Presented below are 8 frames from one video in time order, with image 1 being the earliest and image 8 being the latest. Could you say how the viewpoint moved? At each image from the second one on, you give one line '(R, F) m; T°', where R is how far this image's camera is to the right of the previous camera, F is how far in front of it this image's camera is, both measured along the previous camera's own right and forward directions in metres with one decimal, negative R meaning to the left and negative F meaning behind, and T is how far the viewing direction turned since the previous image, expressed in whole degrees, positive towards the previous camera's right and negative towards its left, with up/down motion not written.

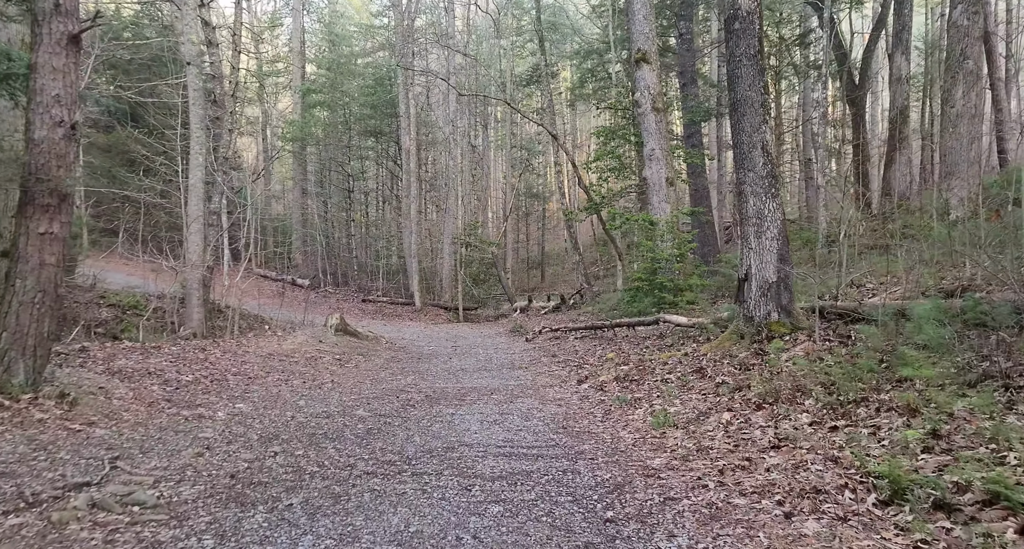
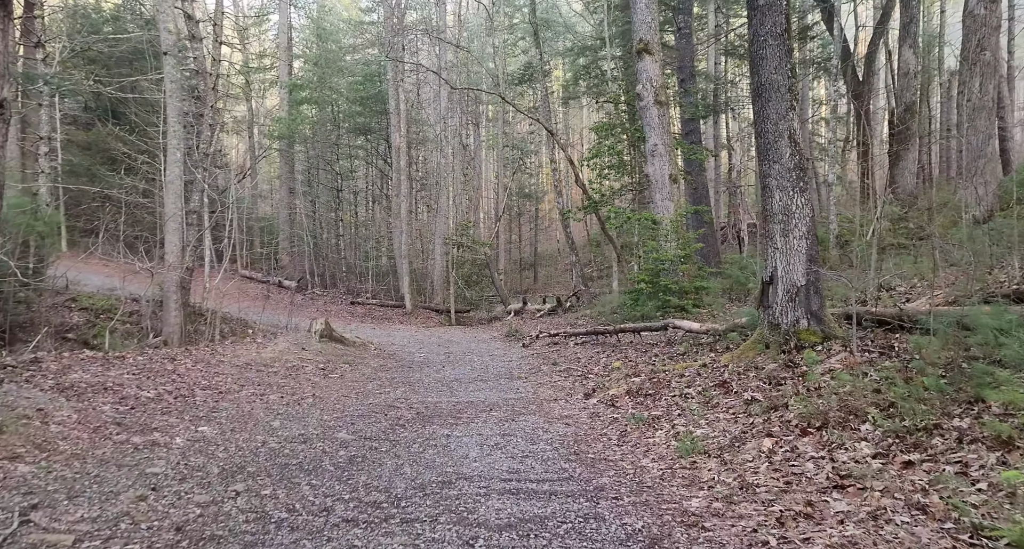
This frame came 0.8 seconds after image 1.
(-0.1, +0.7) m; +1°
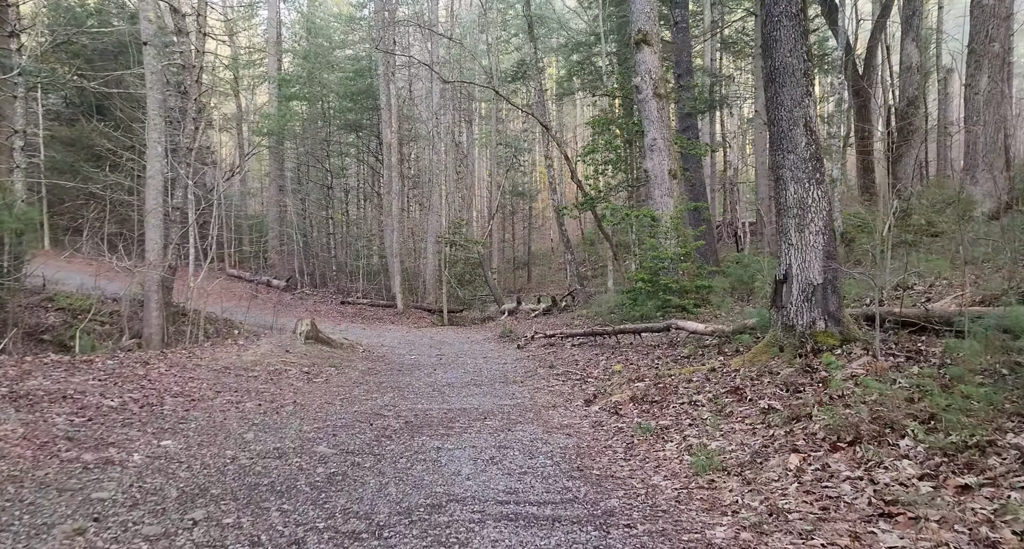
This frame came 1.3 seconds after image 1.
(0.0, +0.5) m; +1°
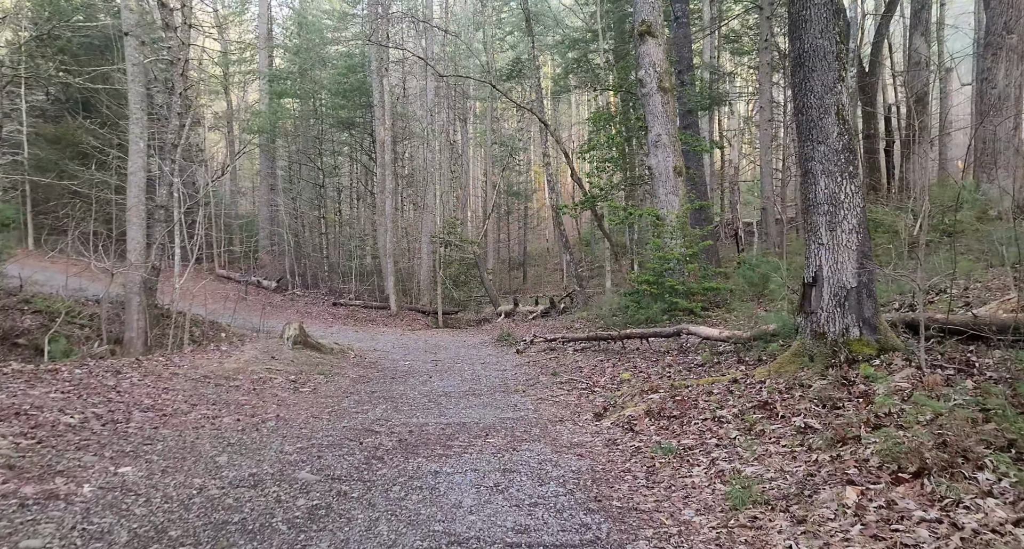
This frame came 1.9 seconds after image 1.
(-0.1, +0.6) m; +1°
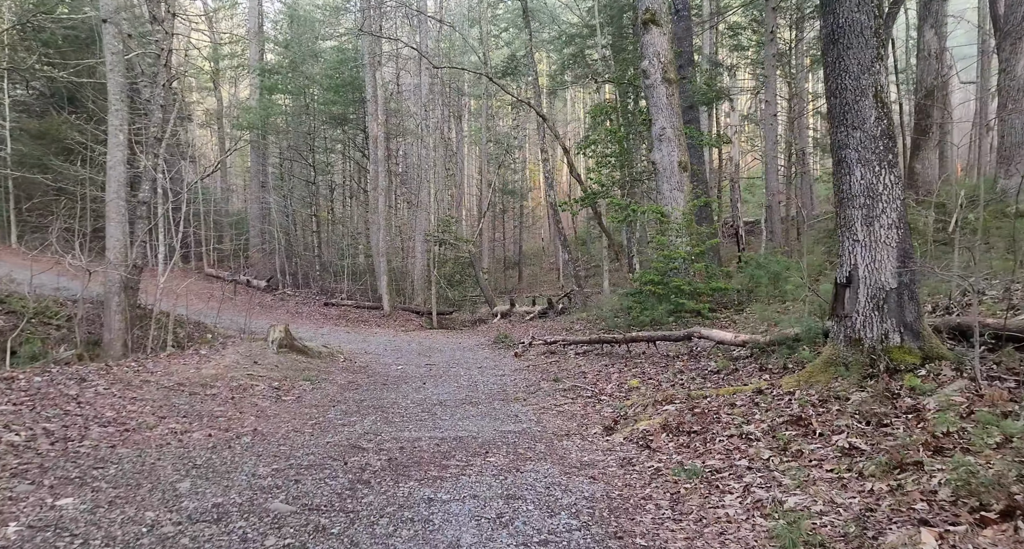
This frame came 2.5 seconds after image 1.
(-0.1, +0.6) m; 0°
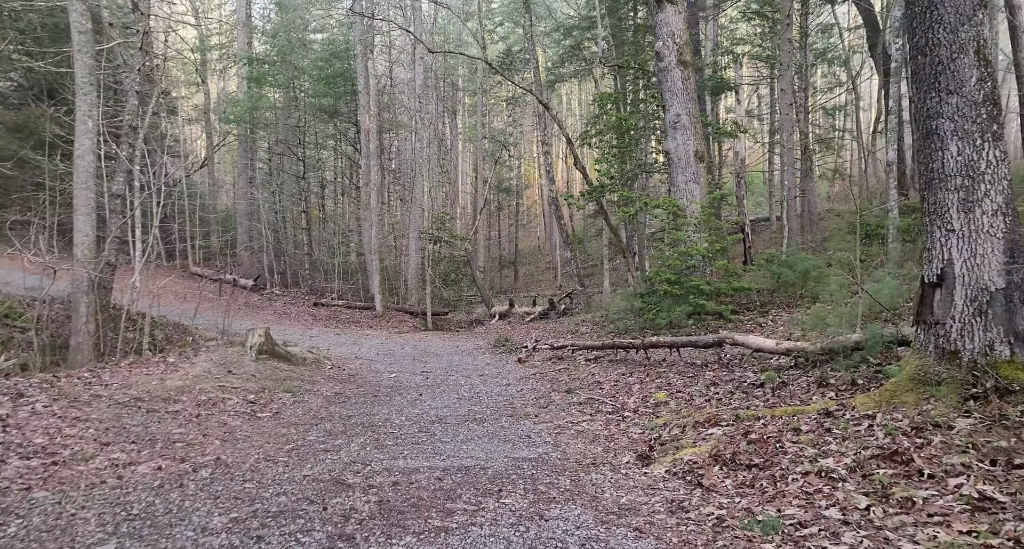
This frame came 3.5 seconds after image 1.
(-0.2, +1.0) m; +1°
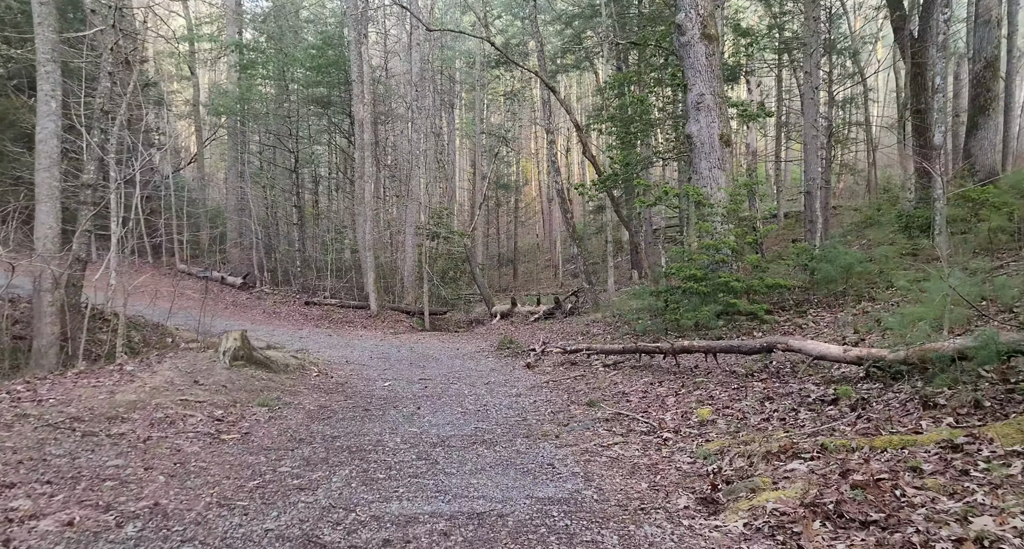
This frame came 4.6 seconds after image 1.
(-0.2, +1.1) m; 0°
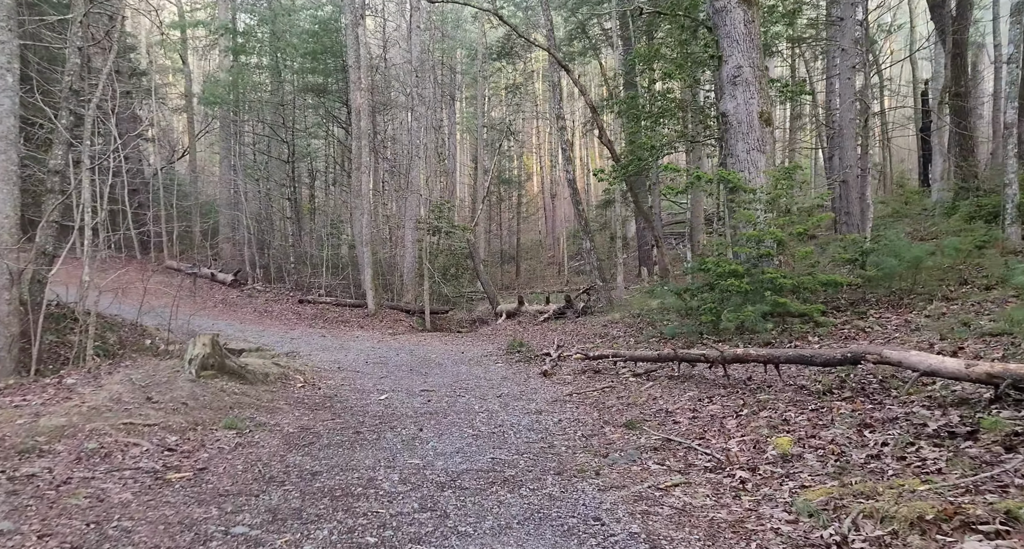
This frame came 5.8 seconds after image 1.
(-0.2, +1.2) m; 0°
